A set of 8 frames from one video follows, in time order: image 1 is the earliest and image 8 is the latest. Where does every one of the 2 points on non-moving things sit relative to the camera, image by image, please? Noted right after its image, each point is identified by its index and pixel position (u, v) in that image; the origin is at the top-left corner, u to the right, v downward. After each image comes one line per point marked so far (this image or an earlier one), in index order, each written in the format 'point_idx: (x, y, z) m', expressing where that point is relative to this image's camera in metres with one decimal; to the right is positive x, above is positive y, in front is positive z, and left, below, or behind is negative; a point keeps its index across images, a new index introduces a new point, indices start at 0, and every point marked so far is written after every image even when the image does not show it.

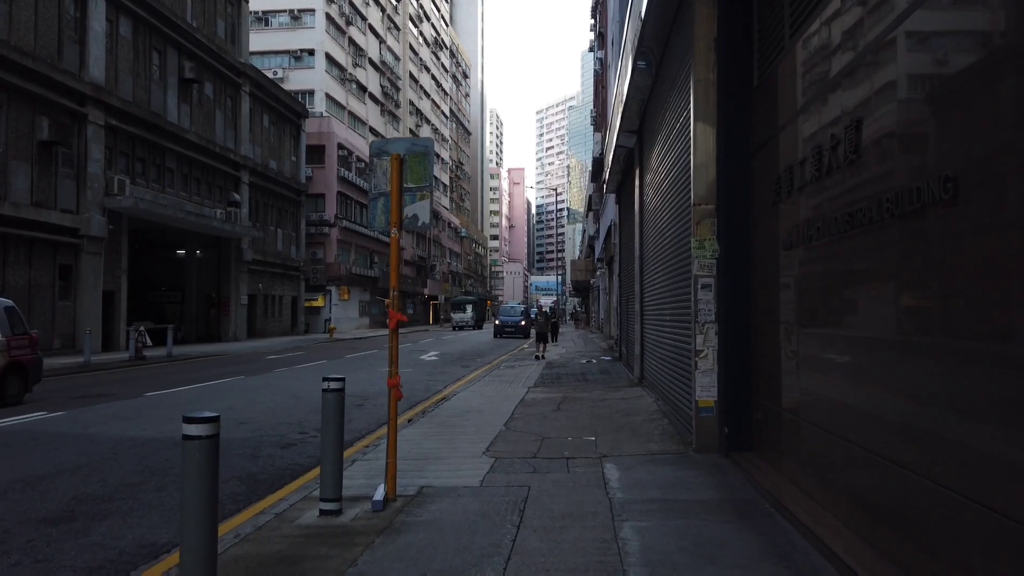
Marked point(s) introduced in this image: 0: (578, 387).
0: (+1.3, -1.9, +13.9) m
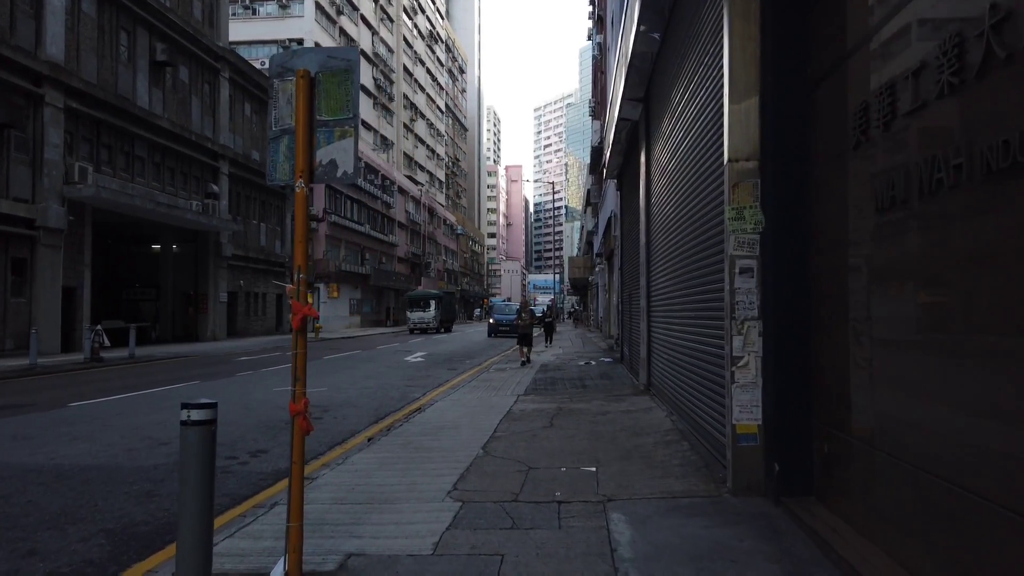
0: (+1.1, -1.8, +12.0) m
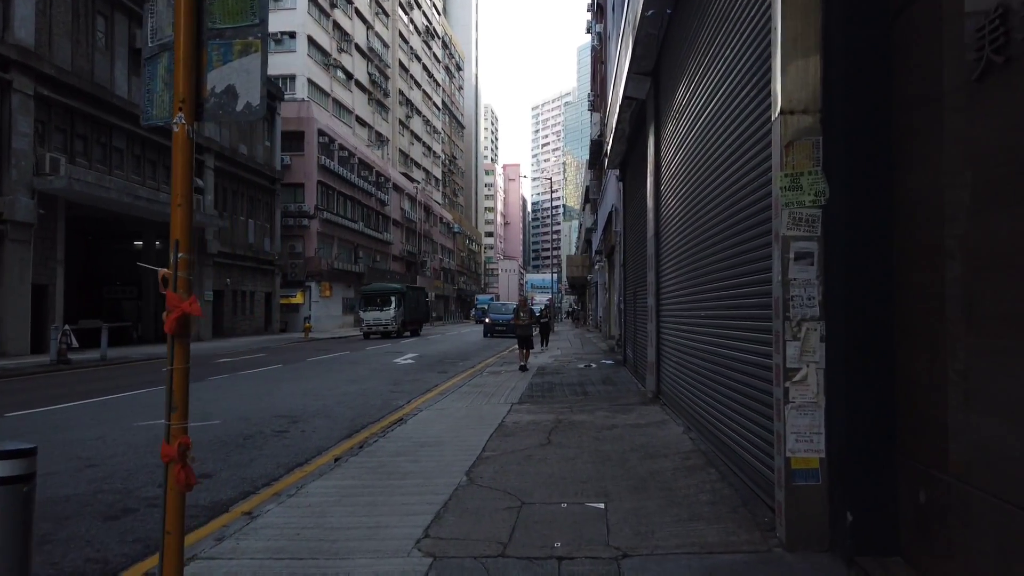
0: (+1.0, -1.7, +10.7) m
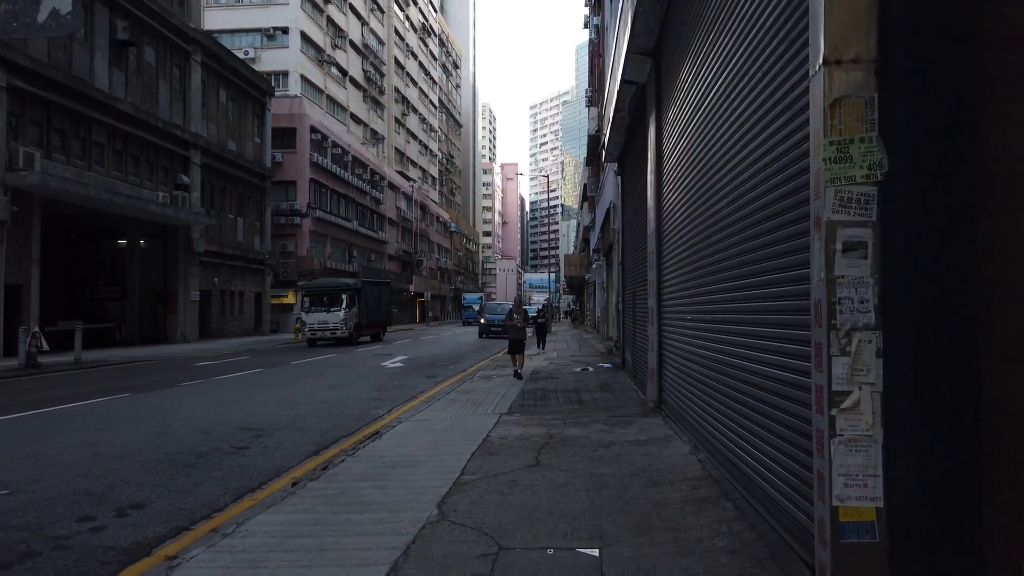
0: (+0.8, -1.7, +9.8) m
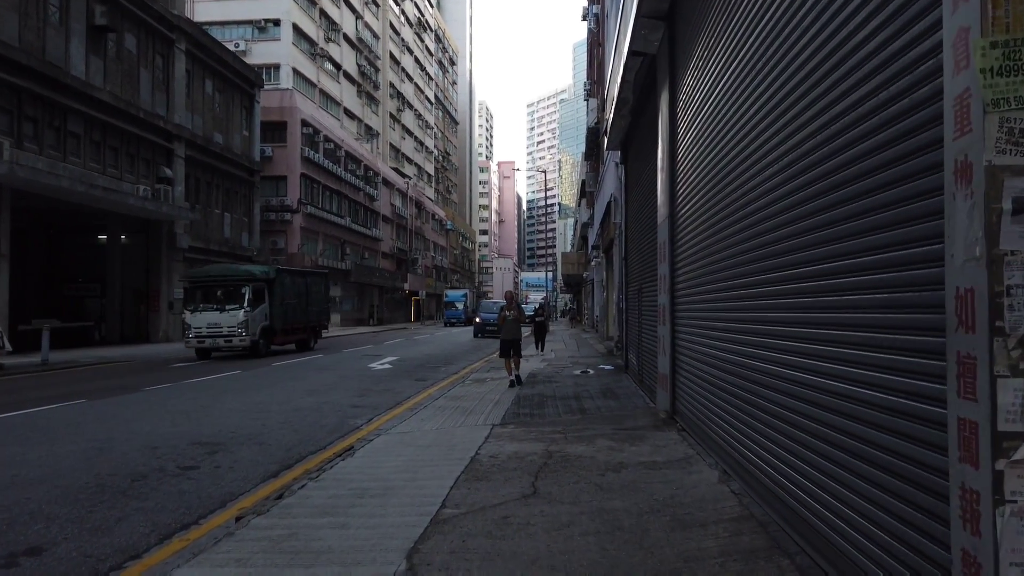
0: (+0.7, -1.7, +8.7) m
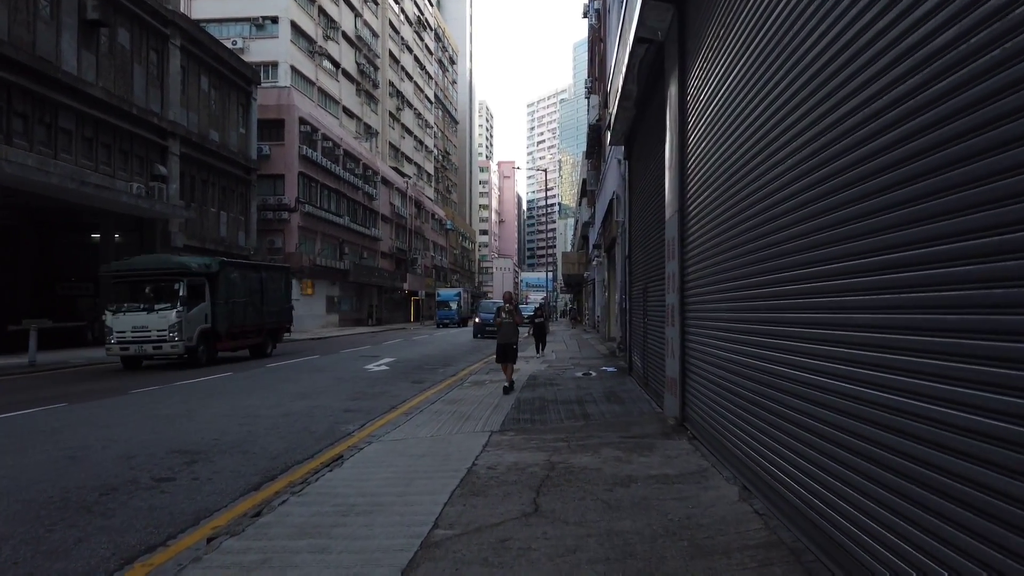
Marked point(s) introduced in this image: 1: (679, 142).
0: (+0.7, -1.6, +8.2) m
1: (+2.1, +1.9, +9.3) m
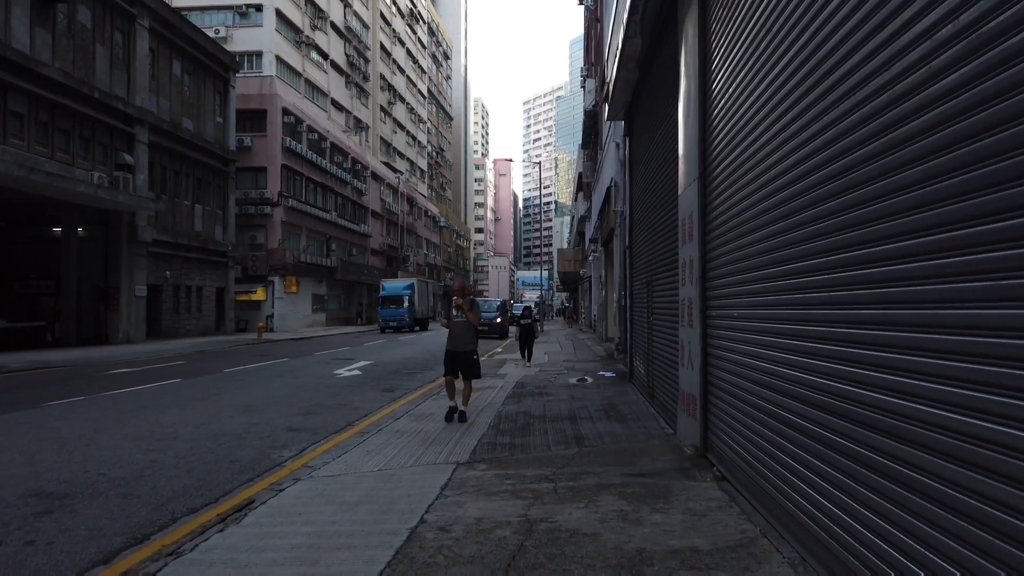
0: (+0.5, -1.6, +6.2) m
1: (+1.9, +2.0, +7.4) m
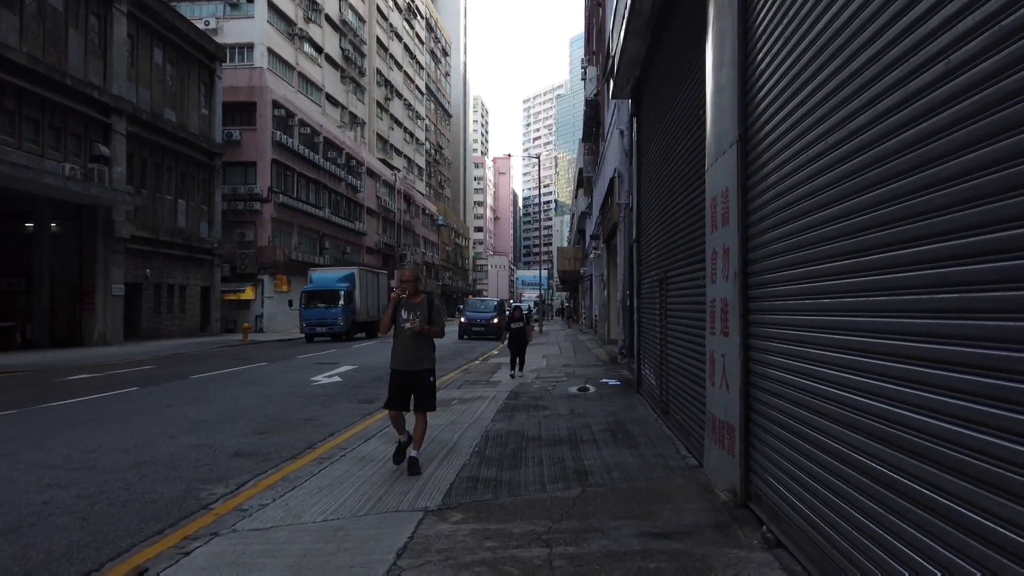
0: (+0.3, -1.5, +4.8) m
1: (+1.8, +2.0, +5.9) m
